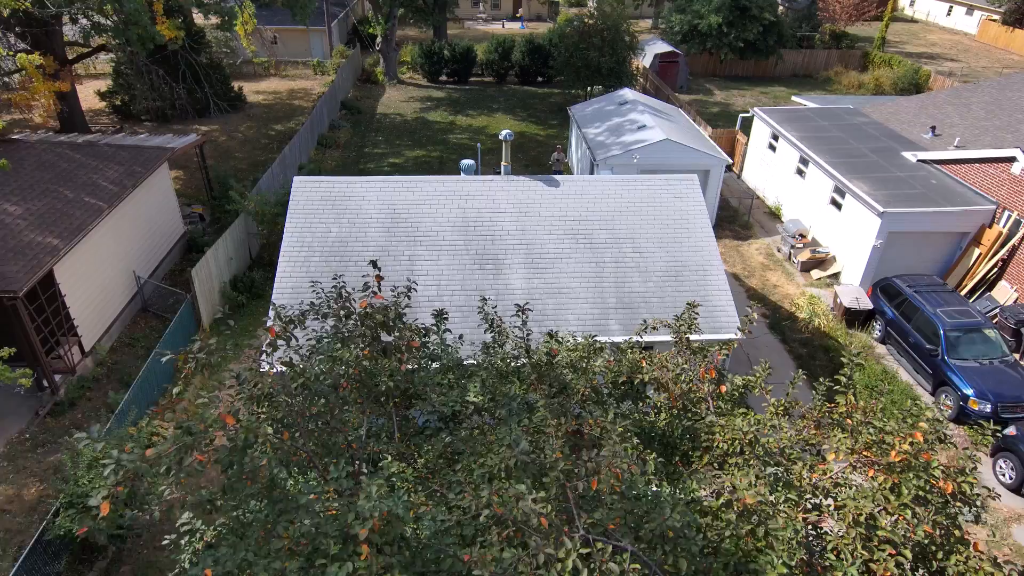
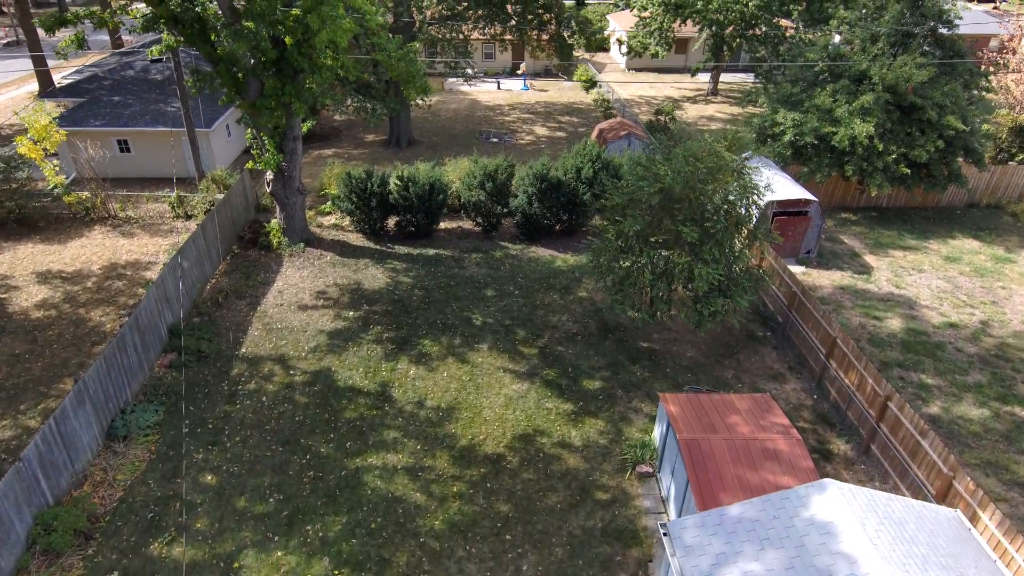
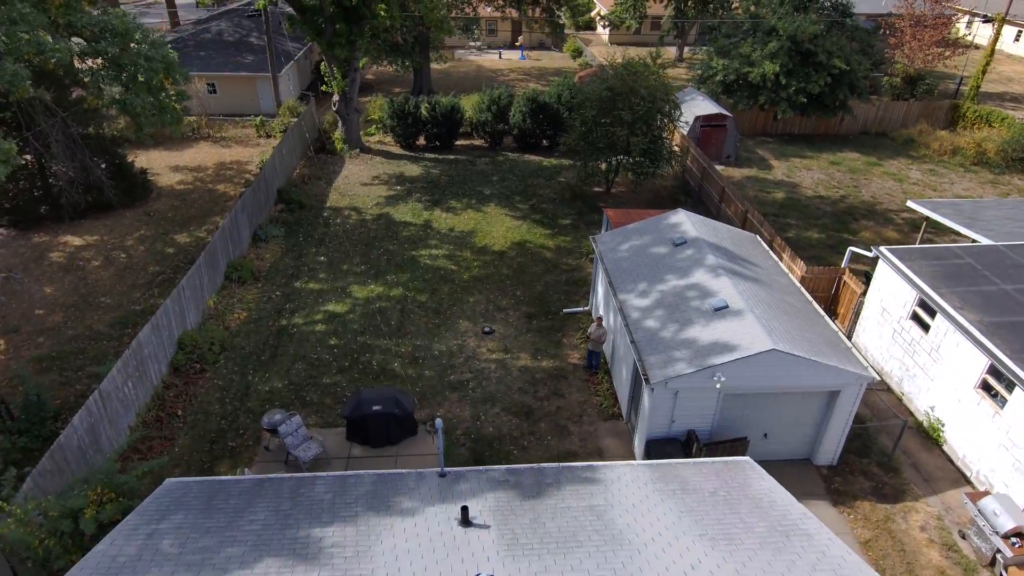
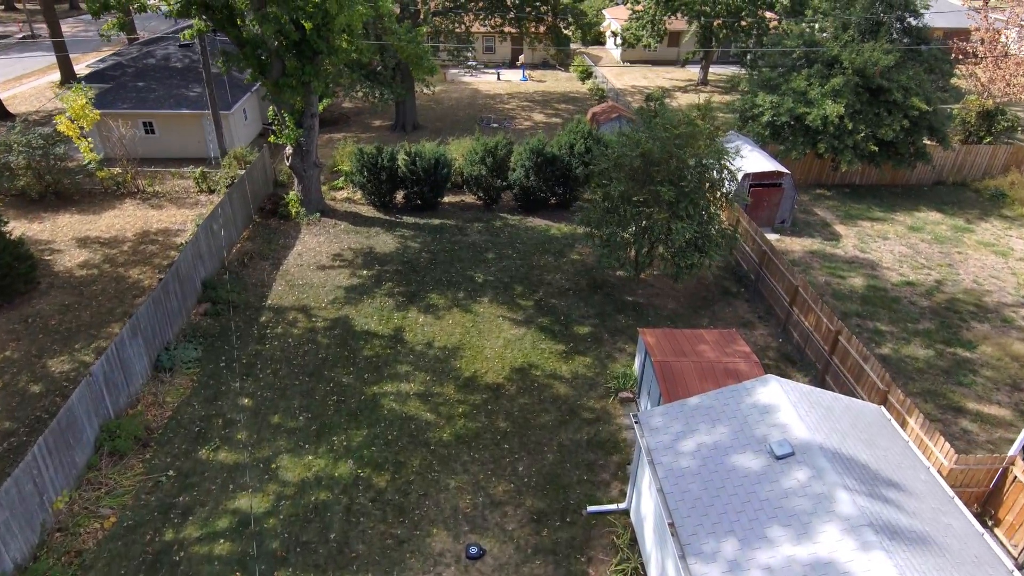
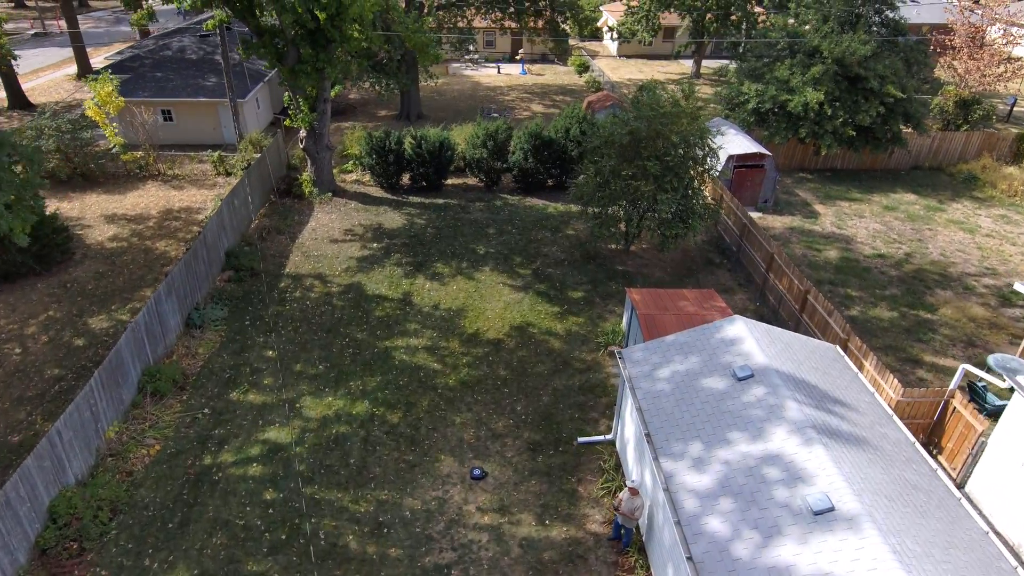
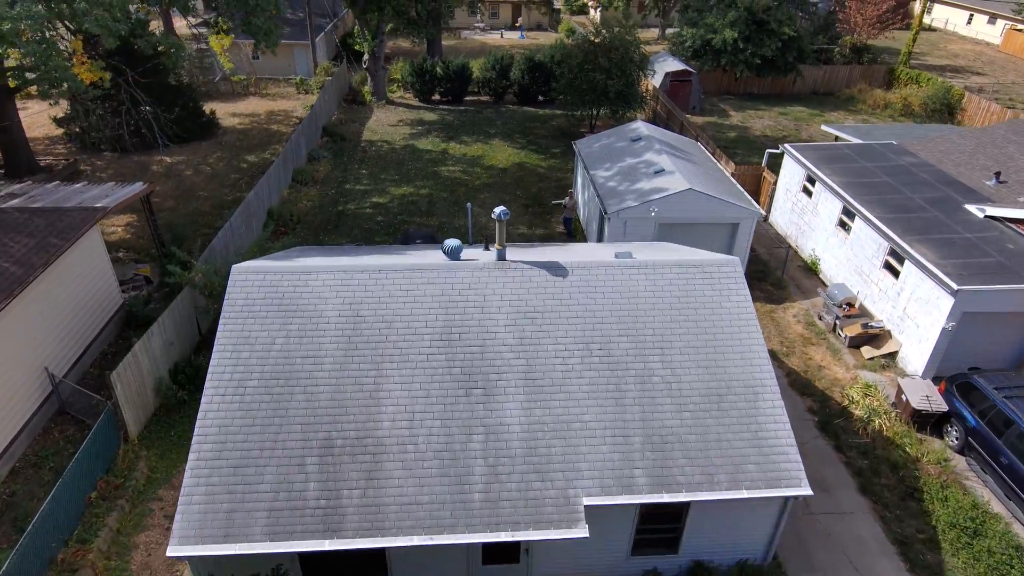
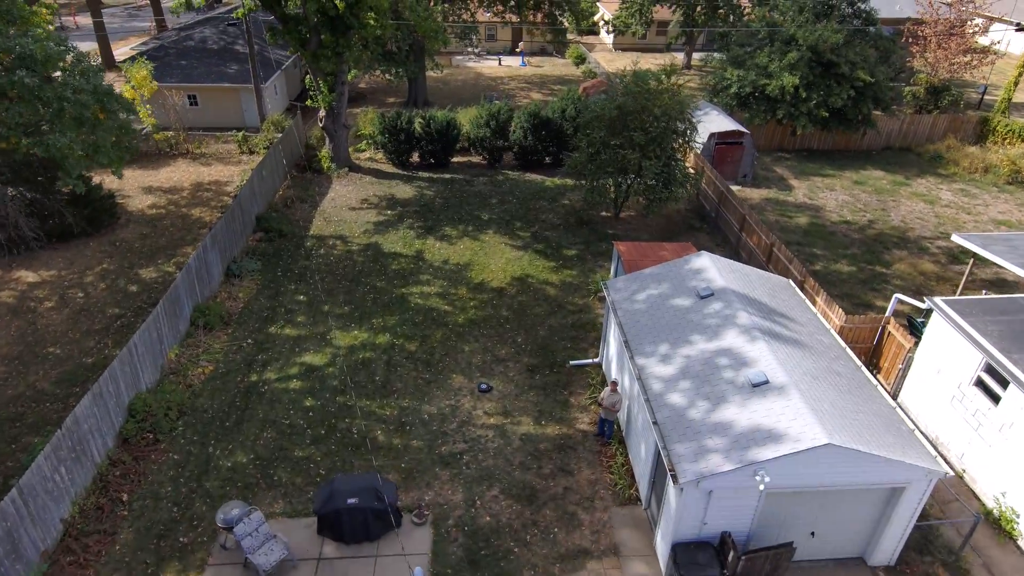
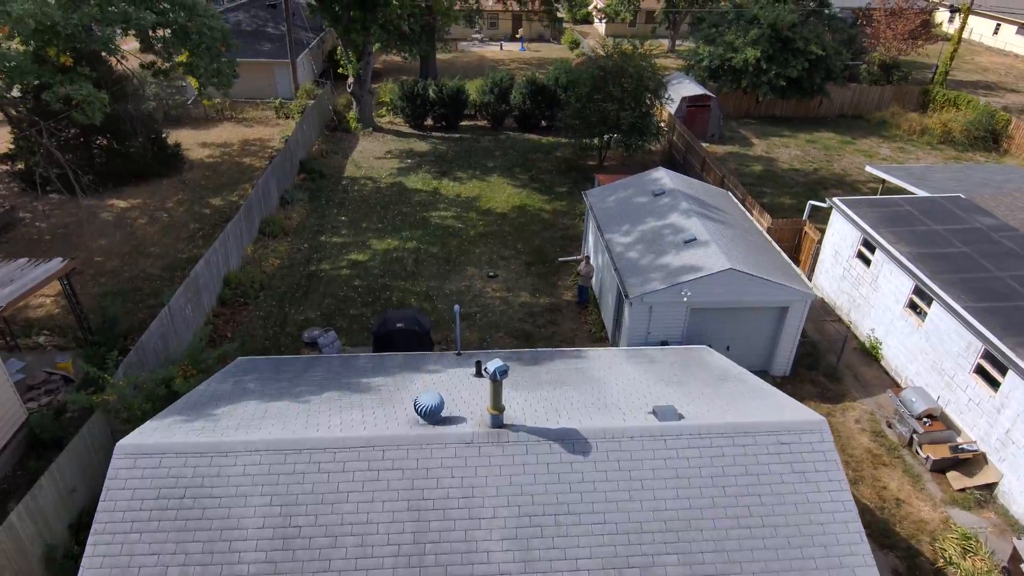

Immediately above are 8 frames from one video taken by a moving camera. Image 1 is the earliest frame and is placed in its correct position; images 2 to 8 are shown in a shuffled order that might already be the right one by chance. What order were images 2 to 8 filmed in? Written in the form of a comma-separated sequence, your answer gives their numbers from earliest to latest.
6, 8, 3, 7, 5, 4, 2
